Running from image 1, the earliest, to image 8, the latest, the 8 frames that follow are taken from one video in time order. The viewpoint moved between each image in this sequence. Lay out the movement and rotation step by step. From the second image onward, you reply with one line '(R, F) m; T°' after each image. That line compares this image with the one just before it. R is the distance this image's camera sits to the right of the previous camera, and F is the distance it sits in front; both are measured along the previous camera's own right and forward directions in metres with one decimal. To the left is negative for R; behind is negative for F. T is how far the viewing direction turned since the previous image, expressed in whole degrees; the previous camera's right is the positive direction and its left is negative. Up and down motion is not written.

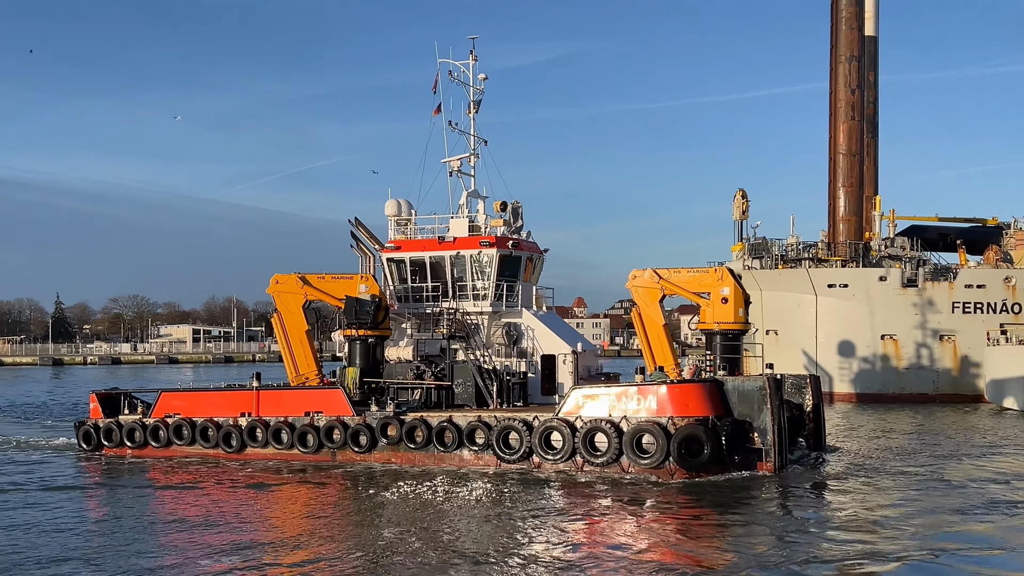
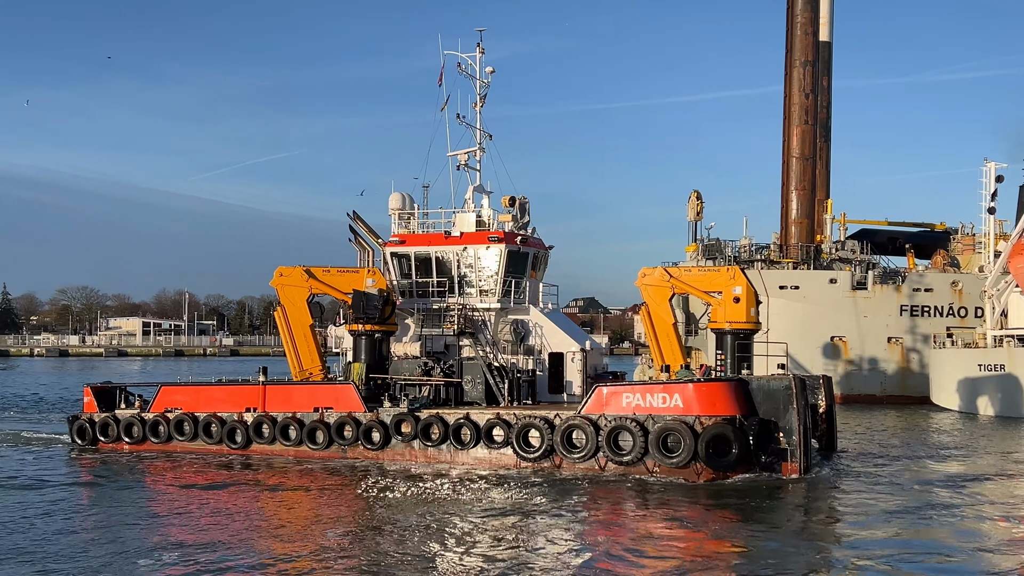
(-0.4, +0.3) m; +1°
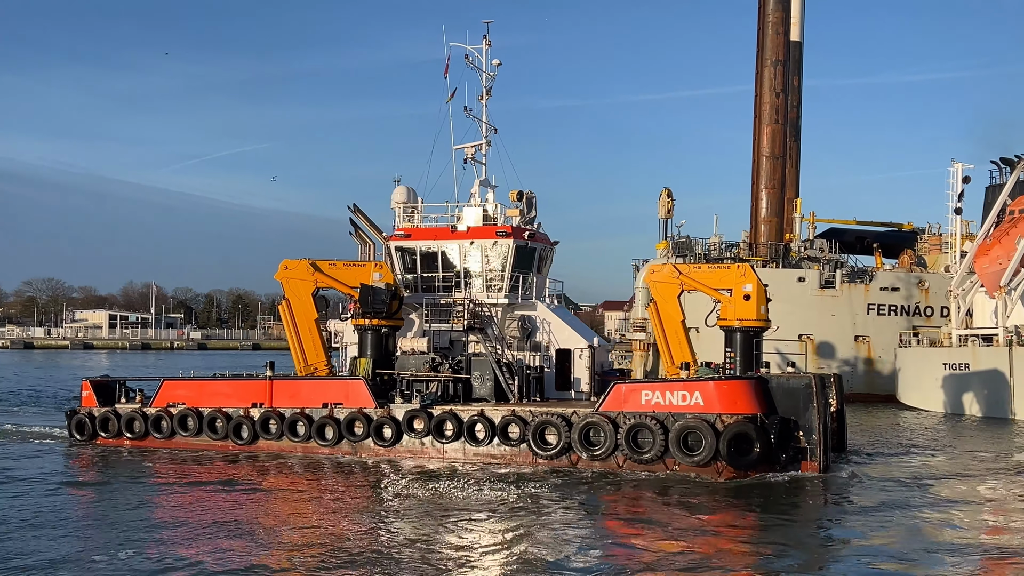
(-0.4, +0.2) m; +1°
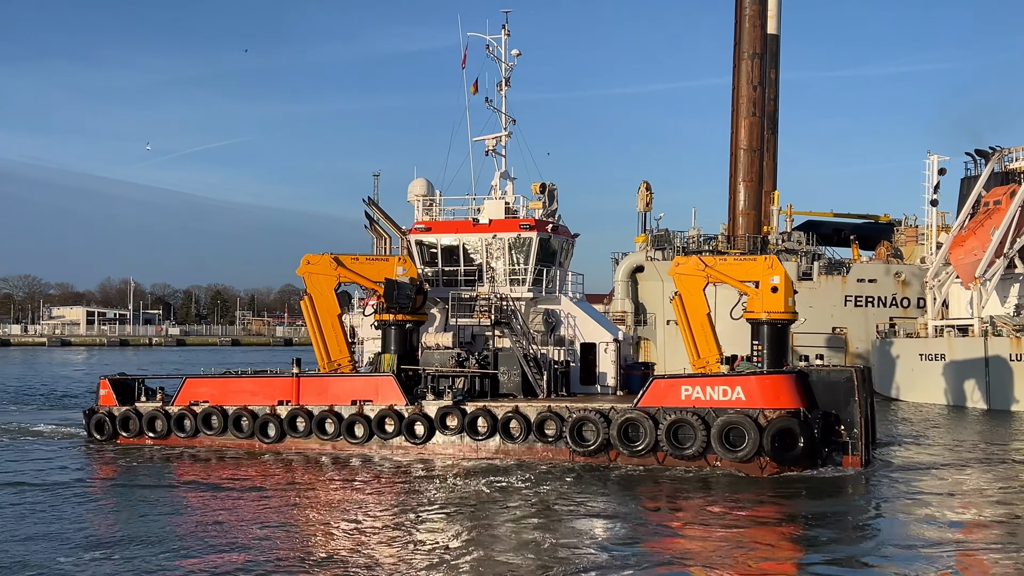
(-0.5, +0.2) m; 0°
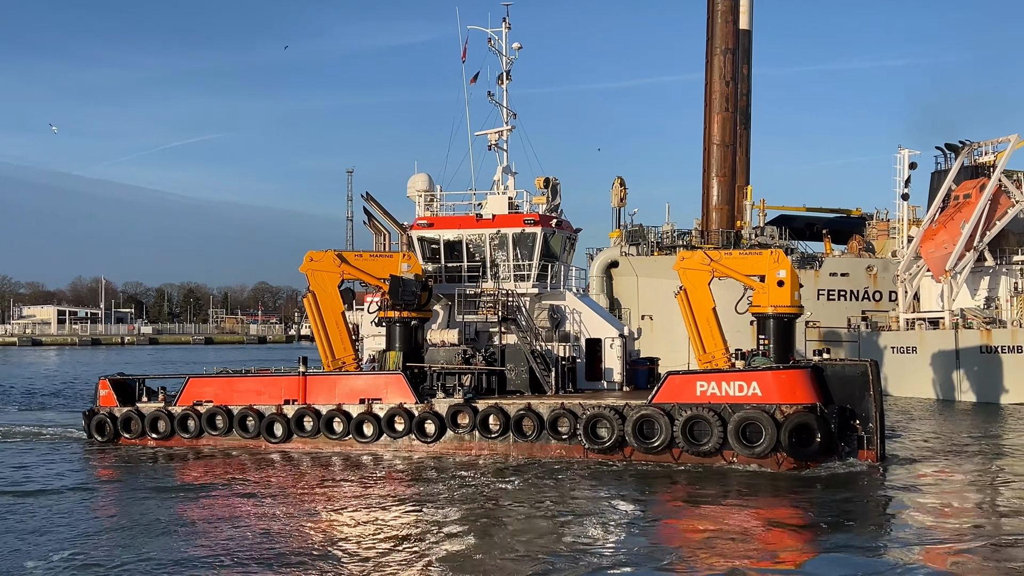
(-0.3, +0.1) m; +1°
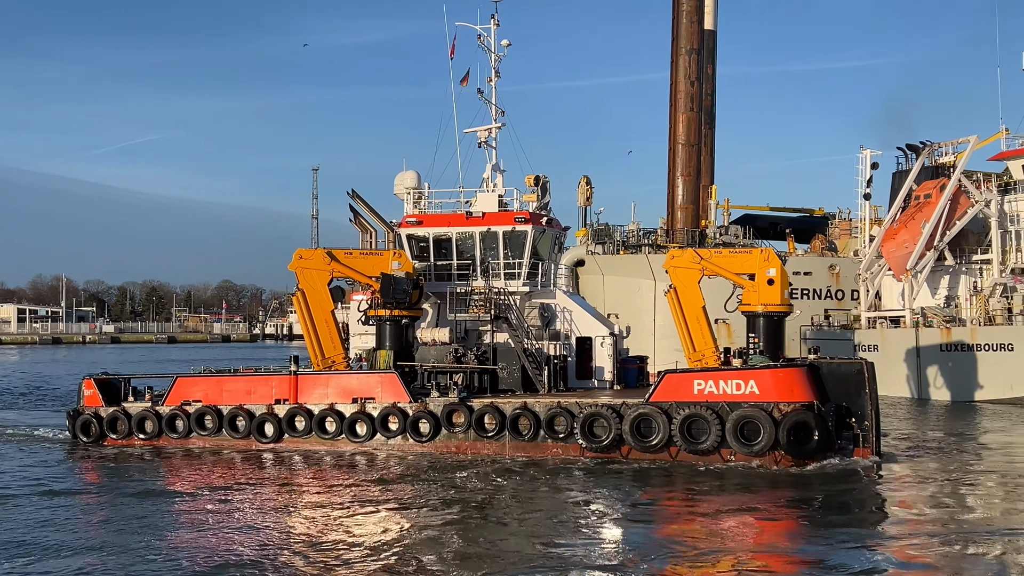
(-0.3, +0.1) m; +2°
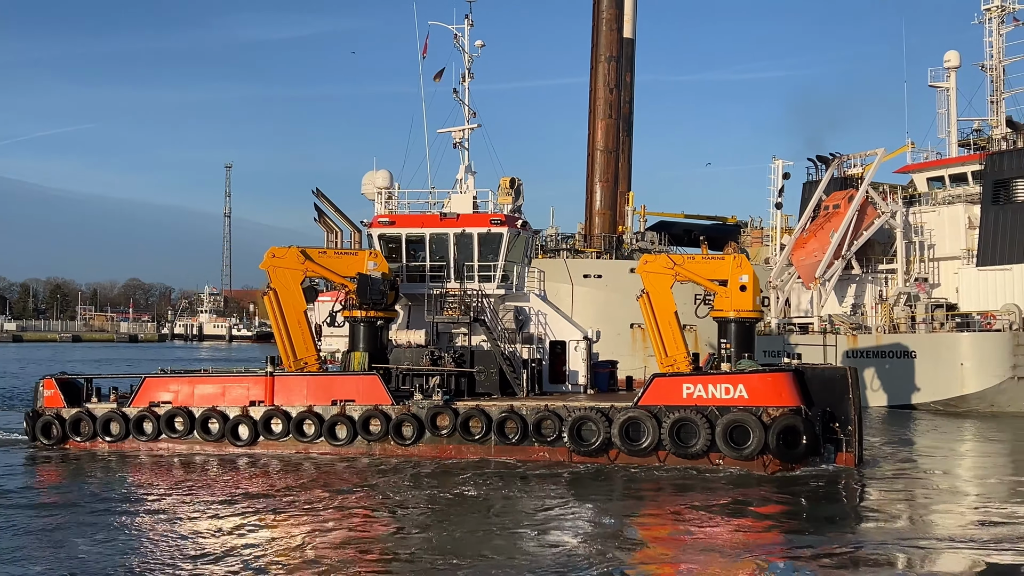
(-0.6, +0.1) m; +4°
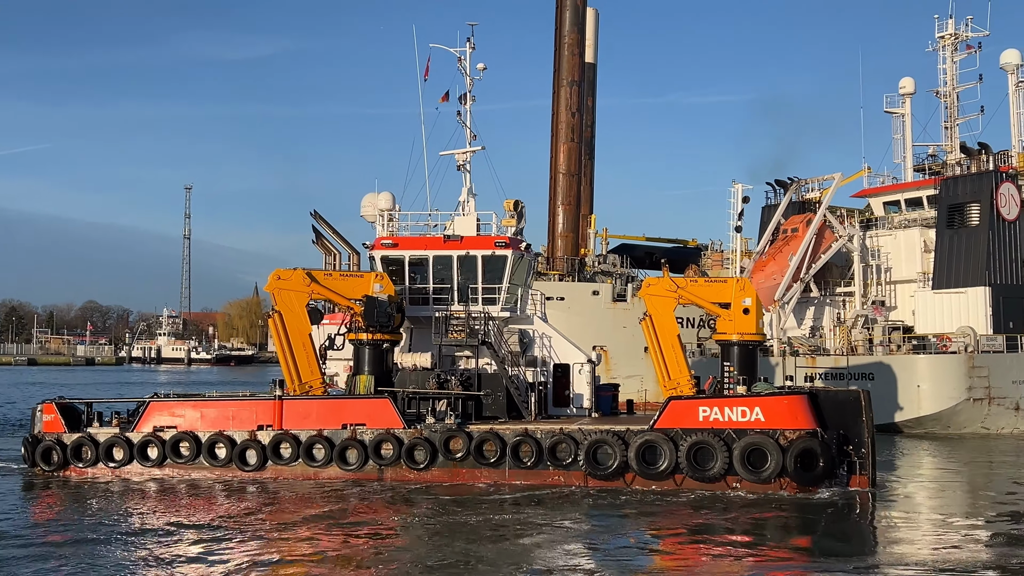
(-0.4, 0.0) m; +1°
